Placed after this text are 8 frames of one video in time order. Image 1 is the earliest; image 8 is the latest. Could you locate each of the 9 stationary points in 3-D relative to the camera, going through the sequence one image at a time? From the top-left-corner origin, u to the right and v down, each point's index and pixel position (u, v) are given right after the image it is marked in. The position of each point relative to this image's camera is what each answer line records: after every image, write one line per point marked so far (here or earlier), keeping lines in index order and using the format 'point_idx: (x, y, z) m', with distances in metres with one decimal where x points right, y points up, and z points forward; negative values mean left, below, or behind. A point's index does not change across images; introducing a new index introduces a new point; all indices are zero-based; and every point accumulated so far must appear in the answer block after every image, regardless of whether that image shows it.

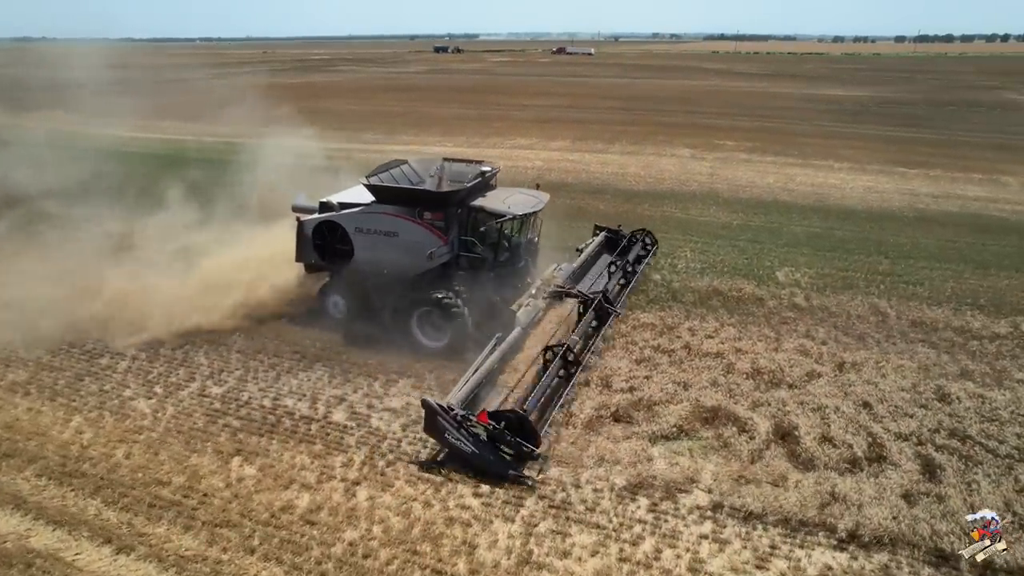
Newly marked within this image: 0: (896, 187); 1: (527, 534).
0: (+10.9, +2.9, +18.9) m
1: (+0.1, -2.2, +6.0) m
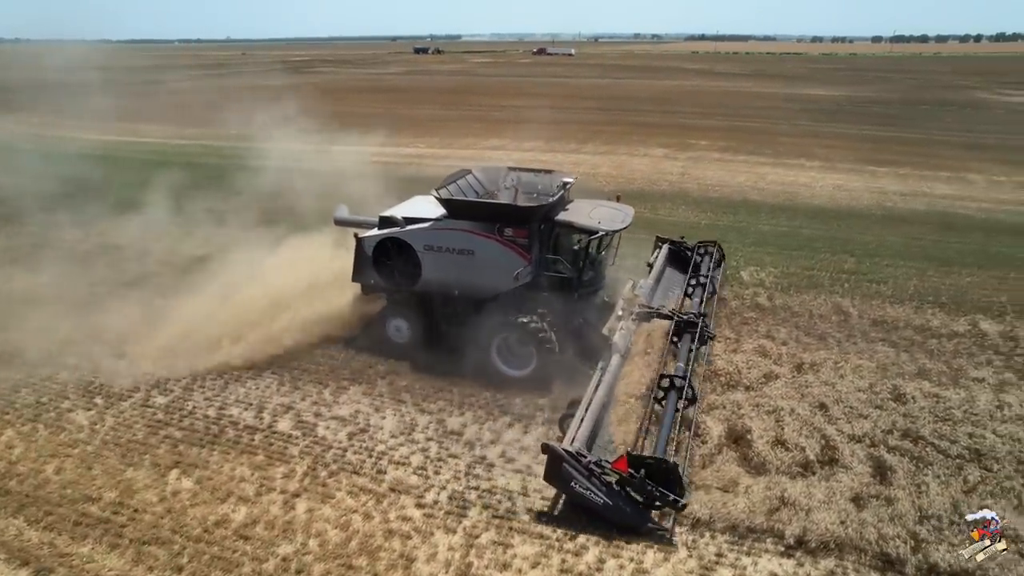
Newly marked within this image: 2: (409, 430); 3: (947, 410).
0: (+10.0, +3.0, +19.0) m
1: (-0.4, -2.2, +5.8) m
2: (-1.2, -1.6, +7.5) m
3: (+4.9, -1.4, +7.6) m
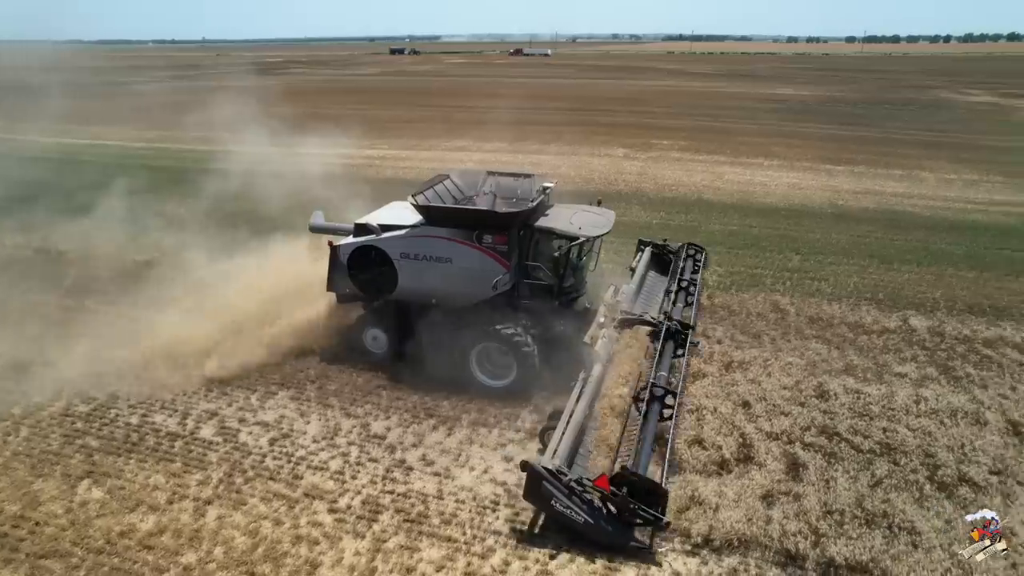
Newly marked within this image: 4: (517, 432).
0: (+8.8, +3.1, +19.2) m
1: (-1.2, -2.2, +5.8) m
2: (-2.0, -1.6, +7.5) m
3: (+4.1, -1.4, +7.7) m
4: (+0.1, -1.6, +7.4) m
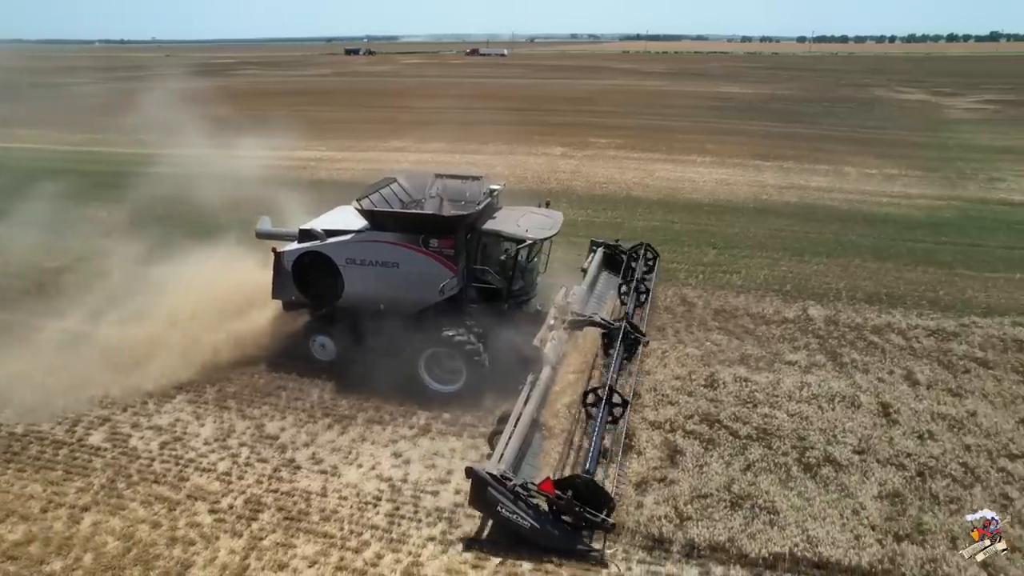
0: (+6.9, +3.3, +19.7) m
1: (-2.3, -2.2, +5.8) m
2: (-3.2, -1.6, +7.5) m
3: (+2.9, -1.3, +8.0) m
4: (-1.1, -1.6, +7.5) m
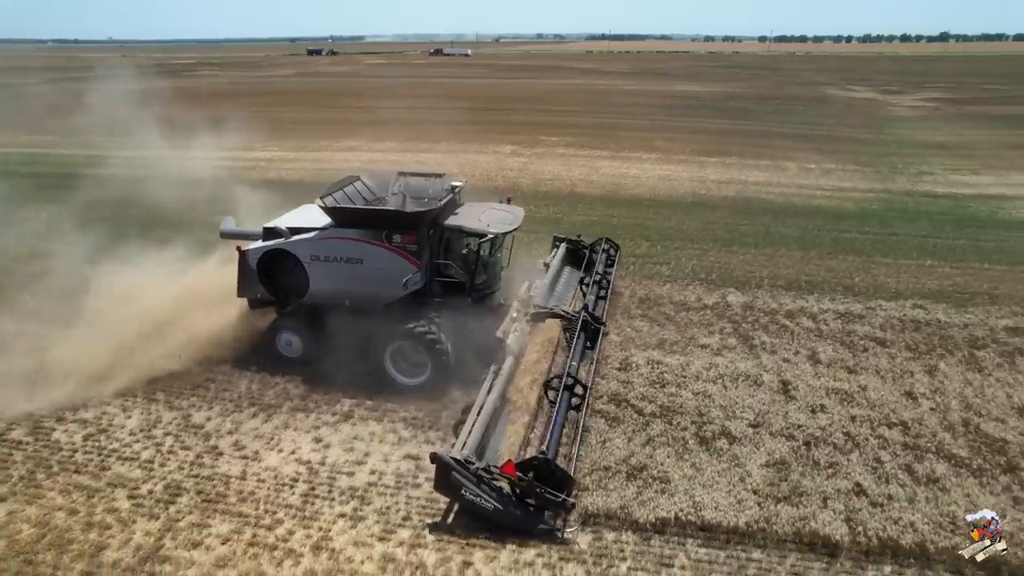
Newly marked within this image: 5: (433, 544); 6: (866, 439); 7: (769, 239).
0: (+5.4, +3.5, +20.3) m
1: (-3.1, -2.2, +6.0) m
2: (-4.1, -1.6, +7.6) m
3: (+1.9, -1.1, +8.5) m
4: (-2.1, -1.5, +7.8) m
5: (-0.7, -2.2, +5.8) m
6: (+3.7, -1.6, +7.0) m
7: (+5.4, +1.0, +14.0) m
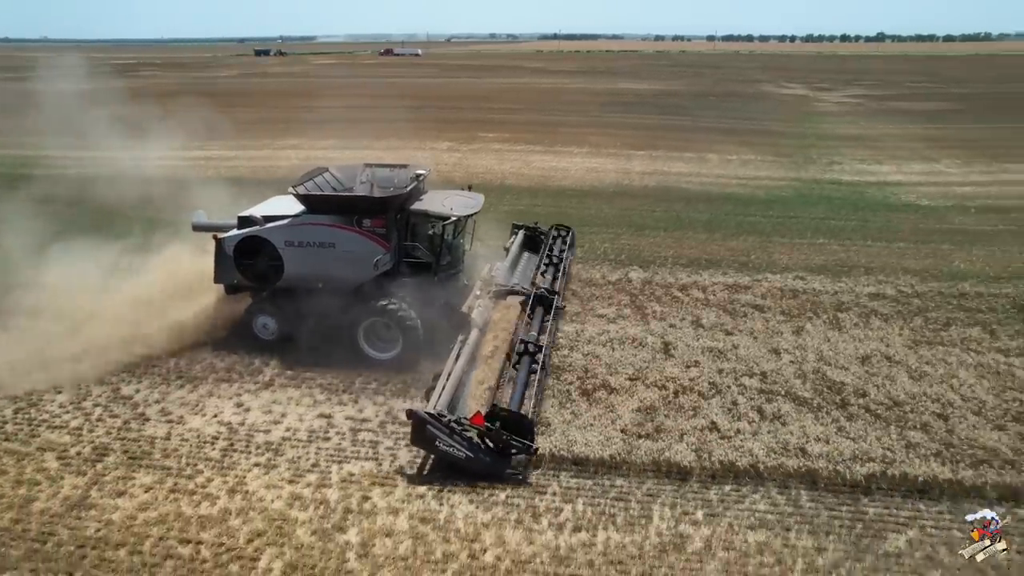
0: (+3.3, +3.9, +21.4) m
1: (-4.1, -1.9, +6.6) m
2: (-5.3, -1.4, +8.2) m
3: (+0.7, -0.7, +9.4) m
4: (-3.2, -1.2, +8.4) m
5: (-1.7, -1.9, +6.6) m
6: (+2.6, -1.2, +8.0) m
7: (+3.8, +1.5, +15.1) m
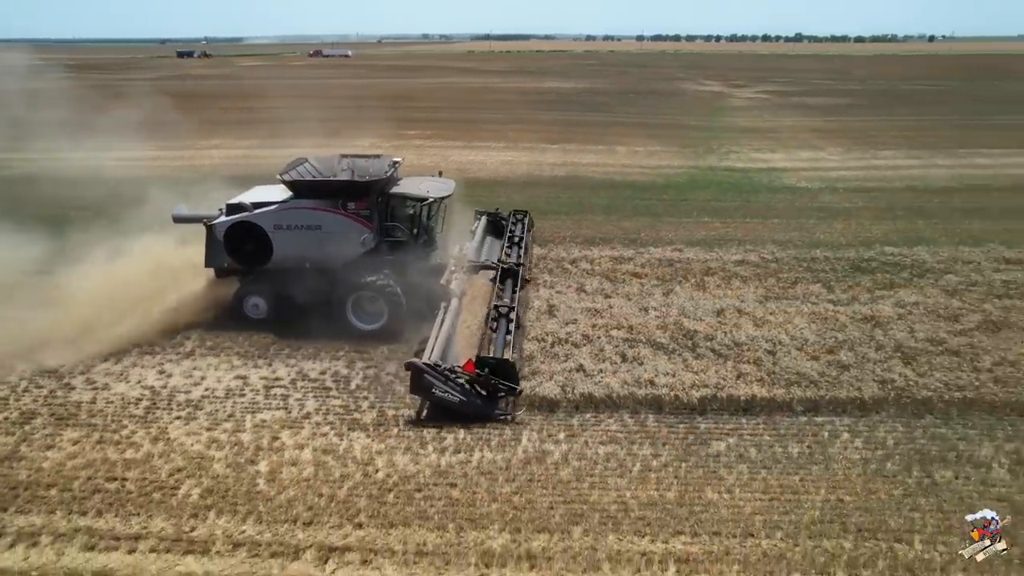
0: (+0.6, +4.4, +22.7) m
1: (-5.3, -1.7, +7.3) m
2: (-6.6, -1.1, +8.8) m
3: (-0.8, -0.3, +10.5) m
4: (-4.6, -0.9, +9.2) m
5: (-2.9, -1.6, +7.5) m
6: (+1.2, -0.7, +9.2) m
7: (+1.7, +2.0, +16.4) m
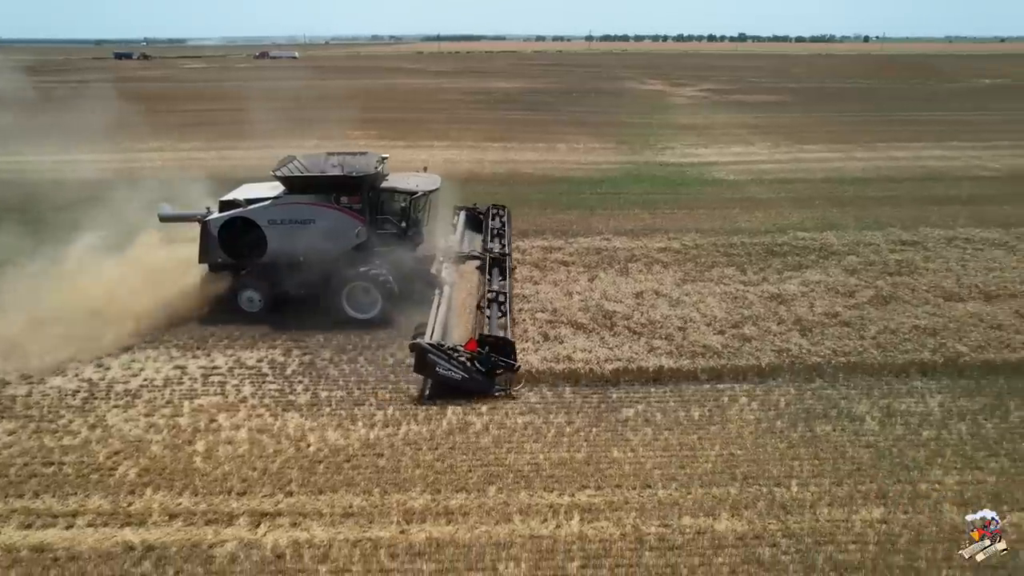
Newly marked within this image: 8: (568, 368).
0: (-1.3, +4.6, +23.2) m
1: (-6.2, -1.6, +7.5) m
2: (-7.6, -1.1, +8.9) m
3: (-1.9, -0.2, +10.9) m
4: (-5.6, -0.9, +9.4) m
5: (-3.8, -1.5, +7.8) m
6: (+0.2, -0.5, +9.8) m
7: (+0.2, +2.2, +17.0) m
8: (+0.7, -1.0, +8.5) m
